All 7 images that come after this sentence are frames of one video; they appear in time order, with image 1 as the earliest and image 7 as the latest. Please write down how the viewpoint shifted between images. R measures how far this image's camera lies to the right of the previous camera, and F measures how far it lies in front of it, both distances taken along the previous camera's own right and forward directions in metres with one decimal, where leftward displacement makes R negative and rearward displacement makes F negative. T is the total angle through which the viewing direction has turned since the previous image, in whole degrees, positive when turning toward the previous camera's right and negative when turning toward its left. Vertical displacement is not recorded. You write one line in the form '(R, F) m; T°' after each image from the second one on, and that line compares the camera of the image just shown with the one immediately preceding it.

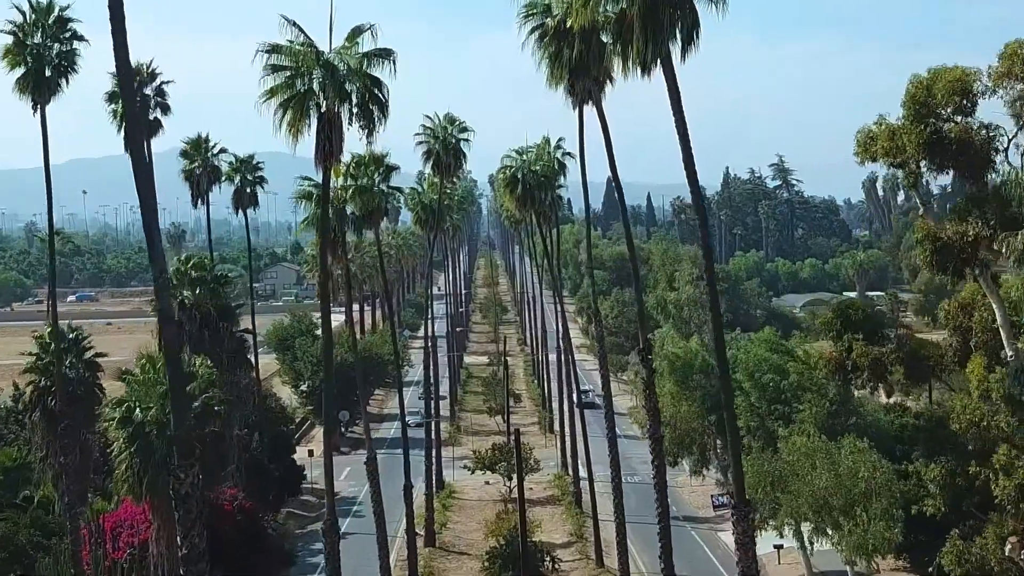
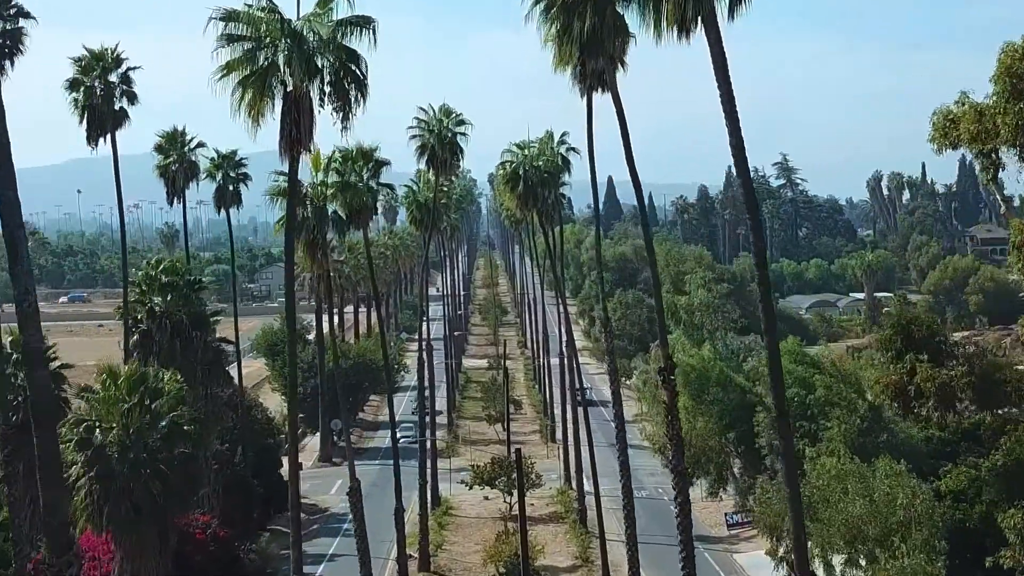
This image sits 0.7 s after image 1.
(0.0, +2.8) m; 0°
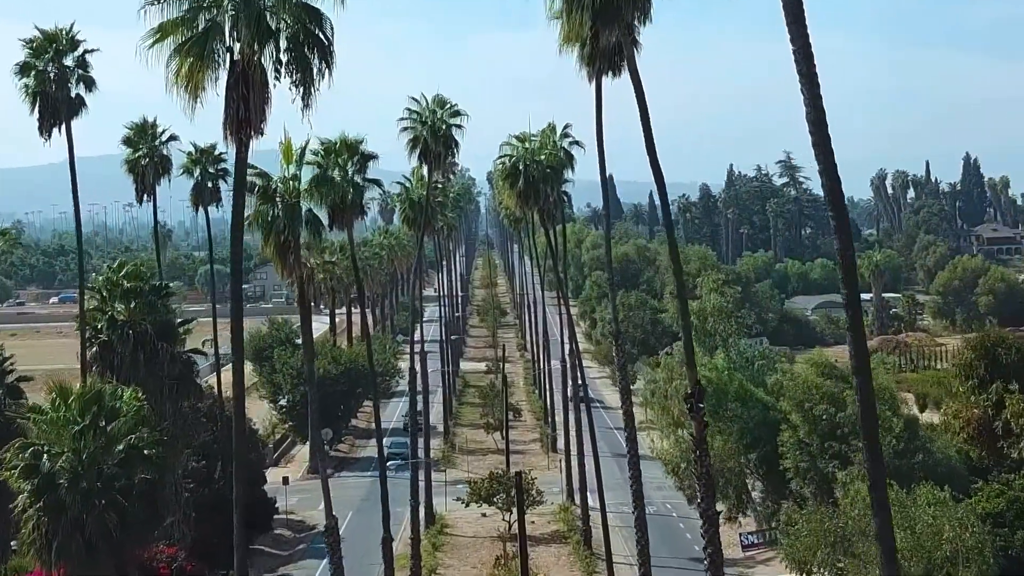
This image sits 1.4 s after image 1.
(0.0, +2.8) m; 0°
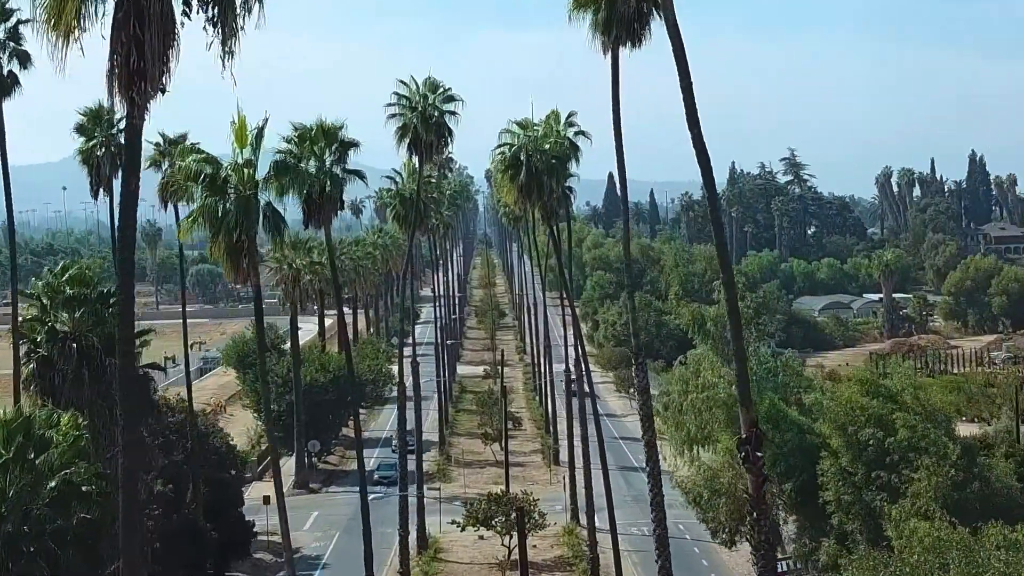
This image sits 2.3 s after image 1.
(-0.1, +3.5) m; 0°
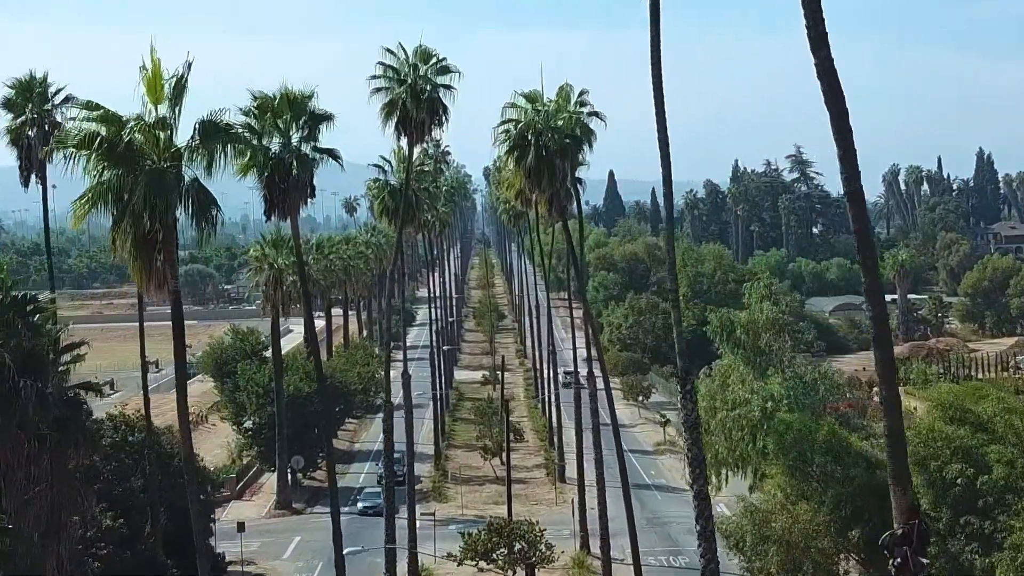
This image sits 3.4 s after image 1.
(-0.2, +4.4) m; 0°
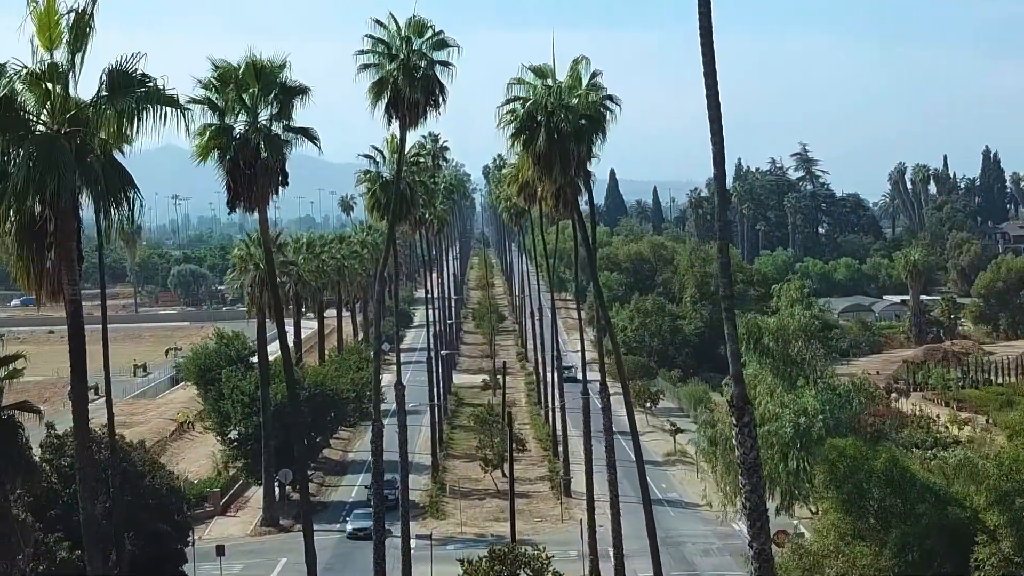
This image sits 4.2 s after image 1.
(-0.1, +3.1) m; 0°
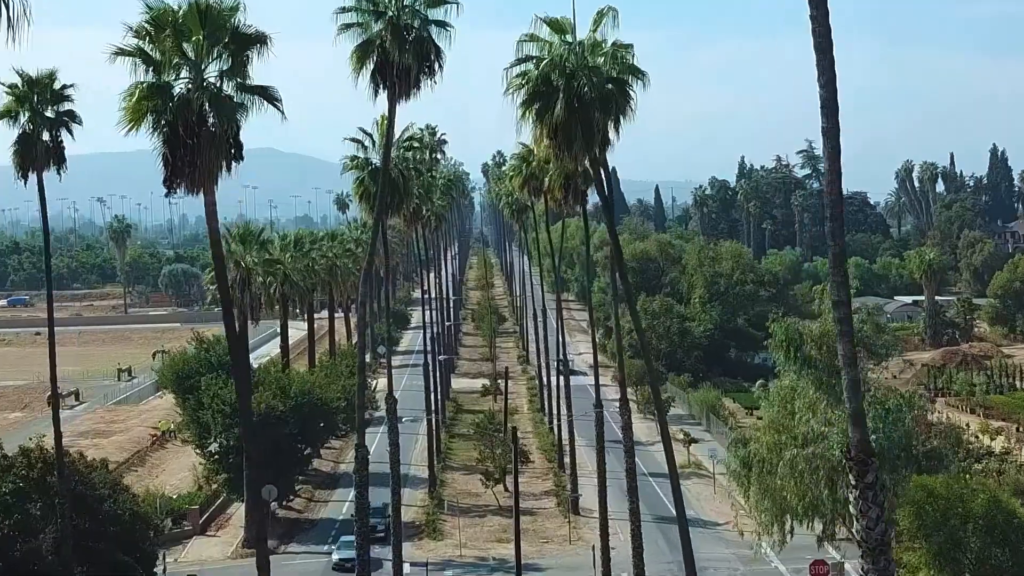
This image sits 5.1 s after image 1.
(-0.2, +3.6) m; 0°
